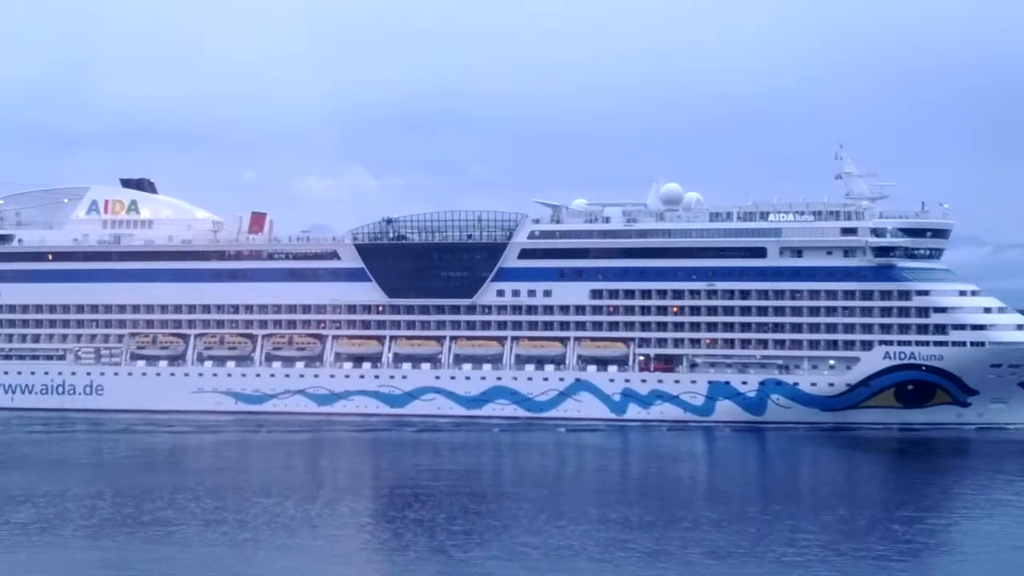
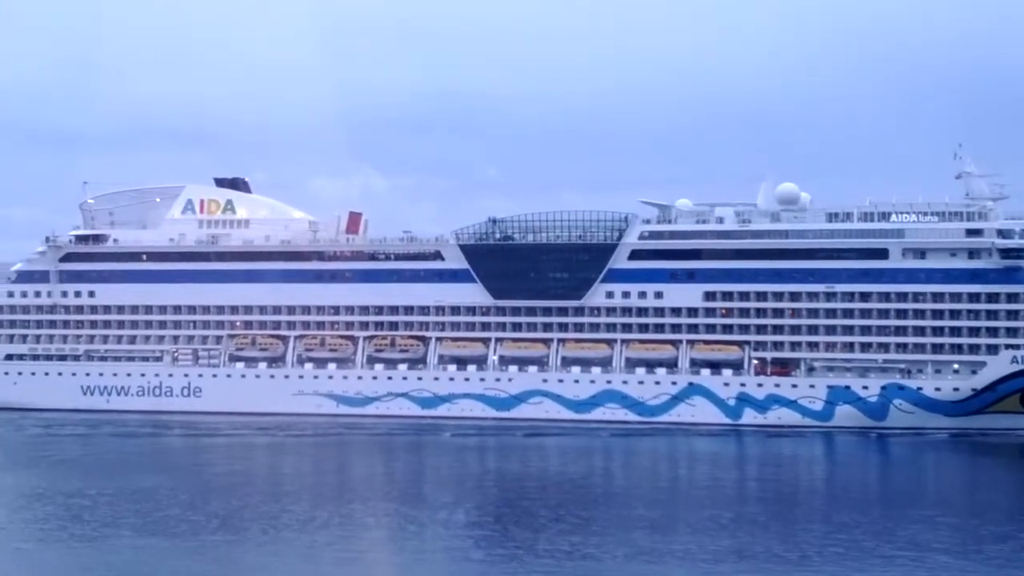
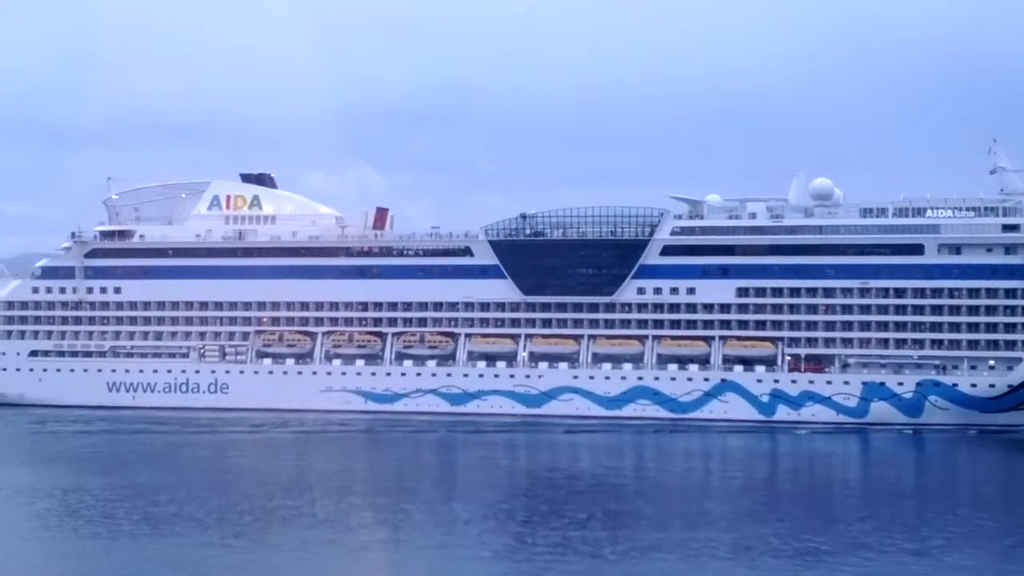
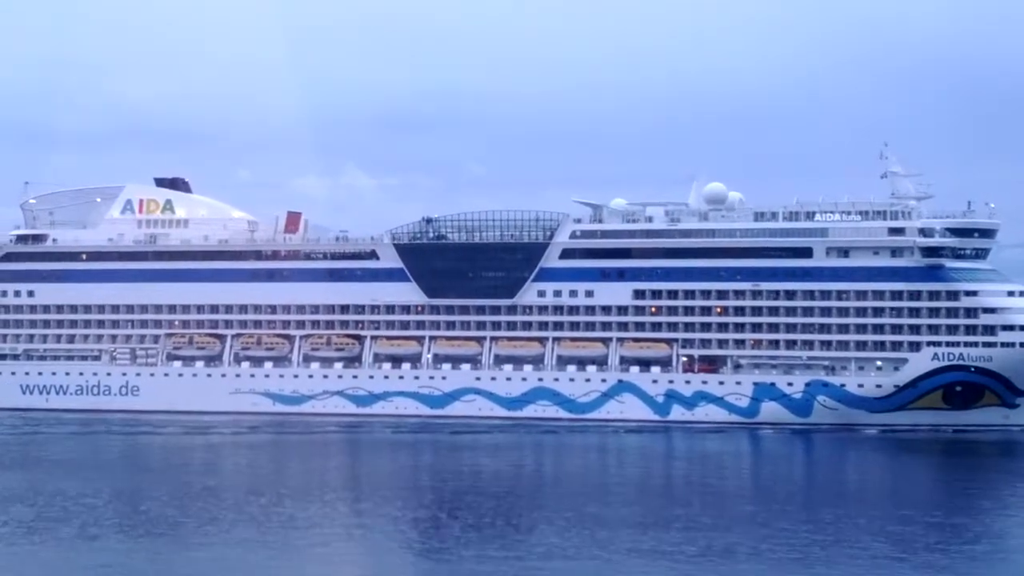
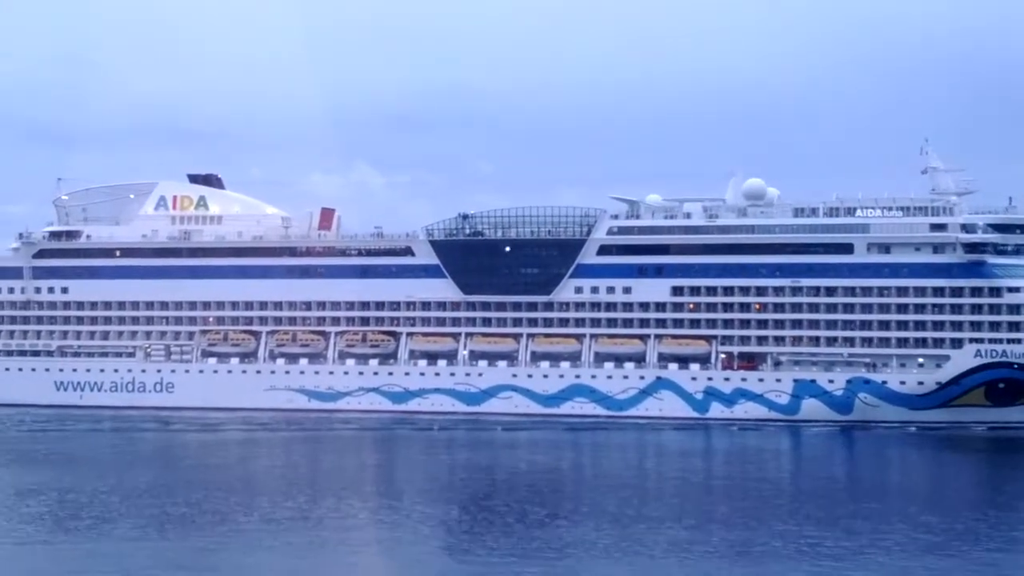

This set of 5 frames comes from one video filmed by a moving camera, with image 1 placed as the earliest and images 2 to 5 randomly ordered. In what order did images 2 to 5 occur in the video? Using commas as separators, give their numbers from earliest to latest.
4, 5, 2, 3
